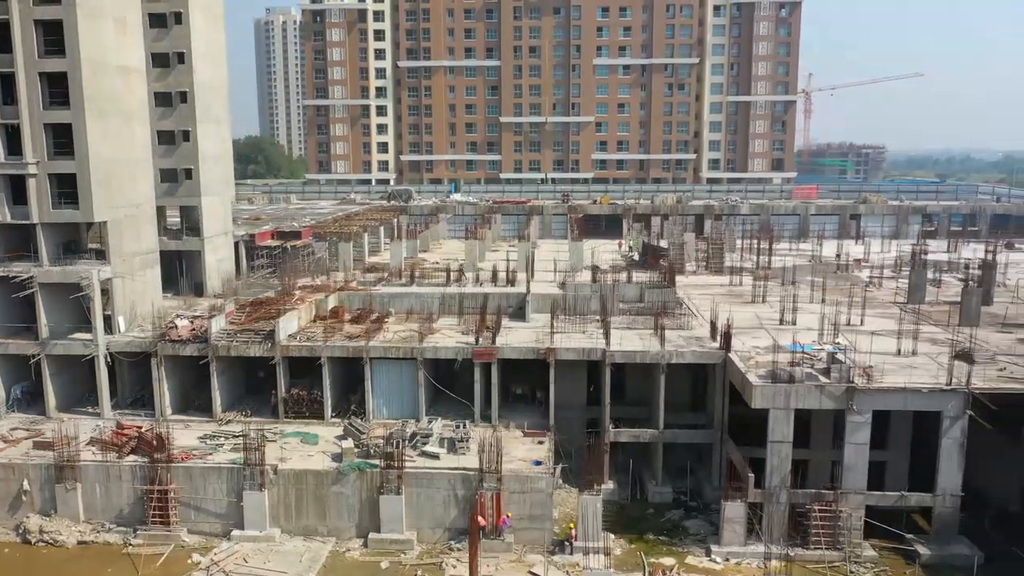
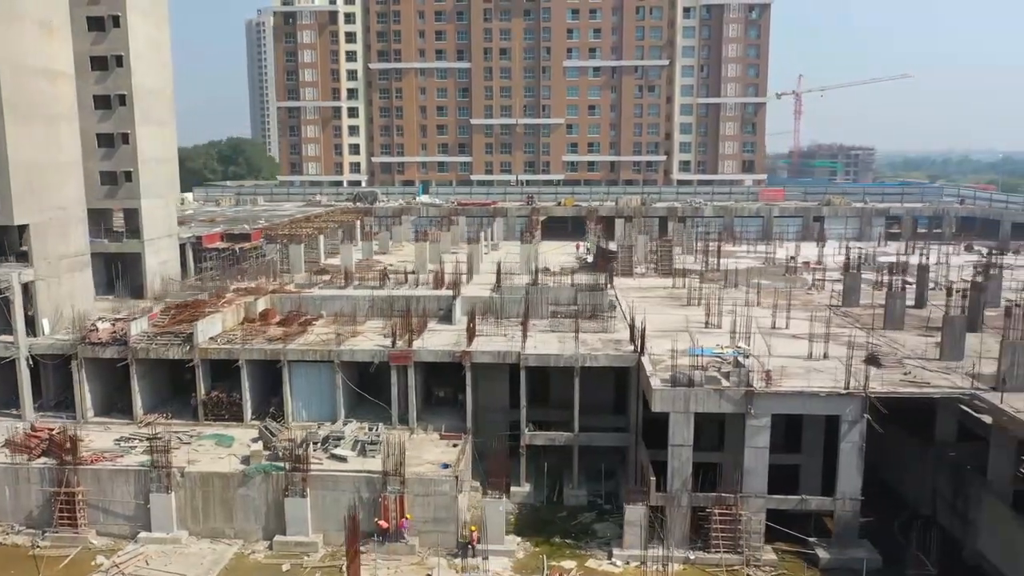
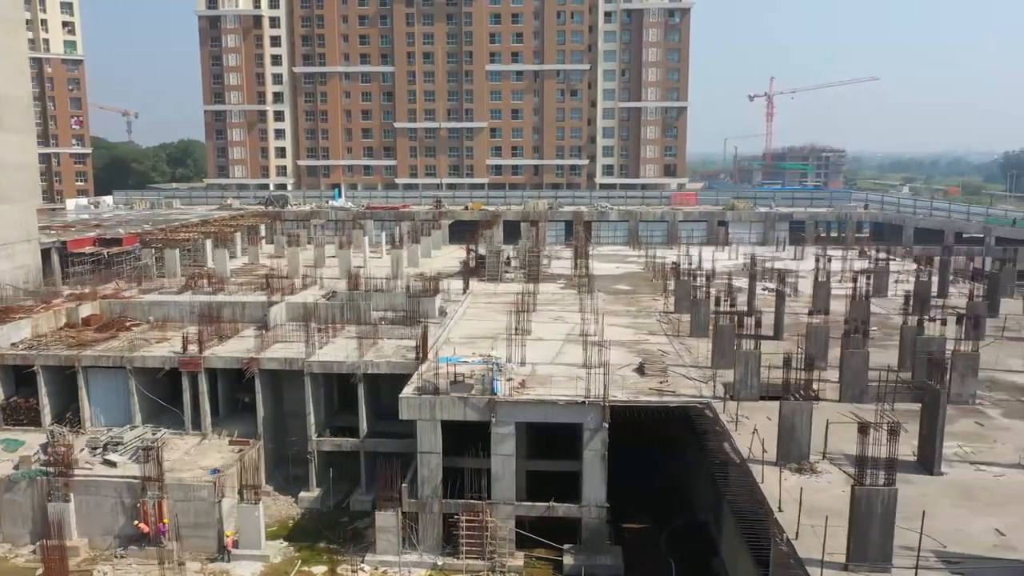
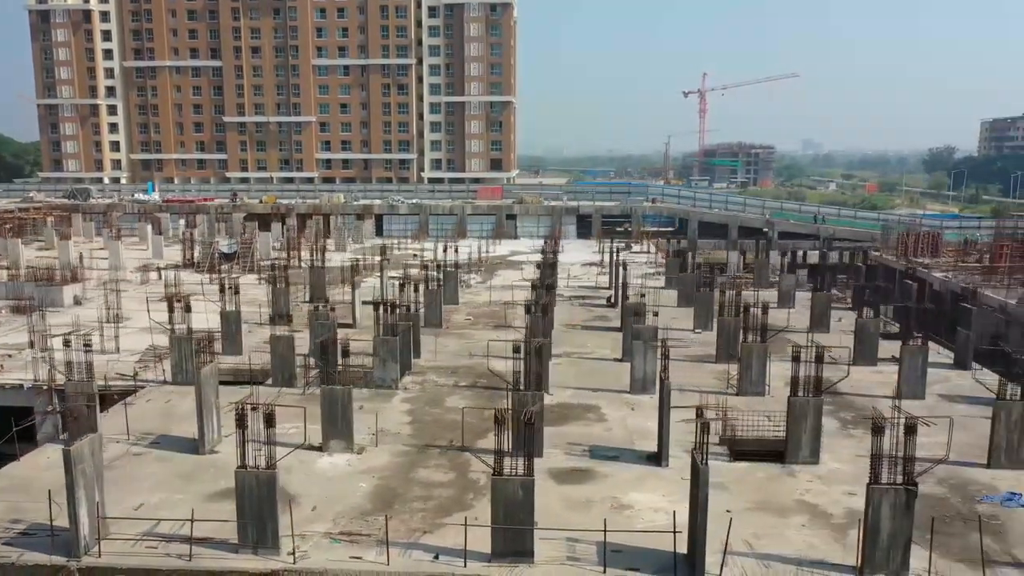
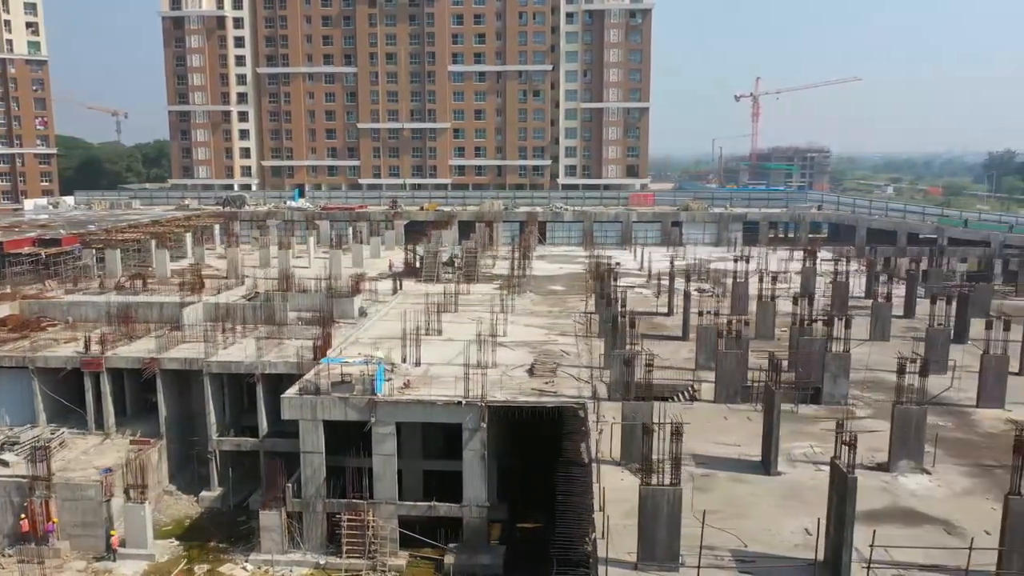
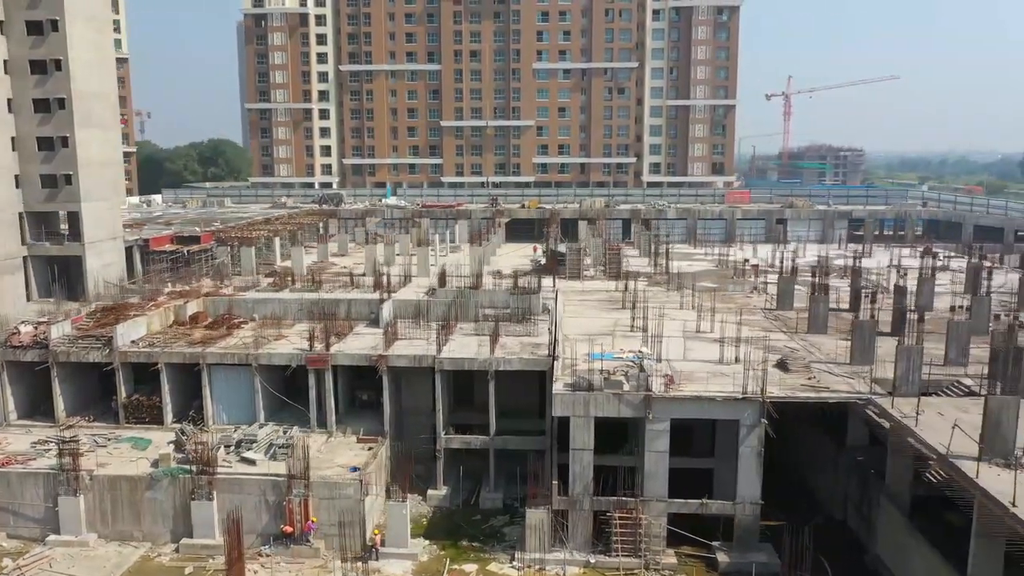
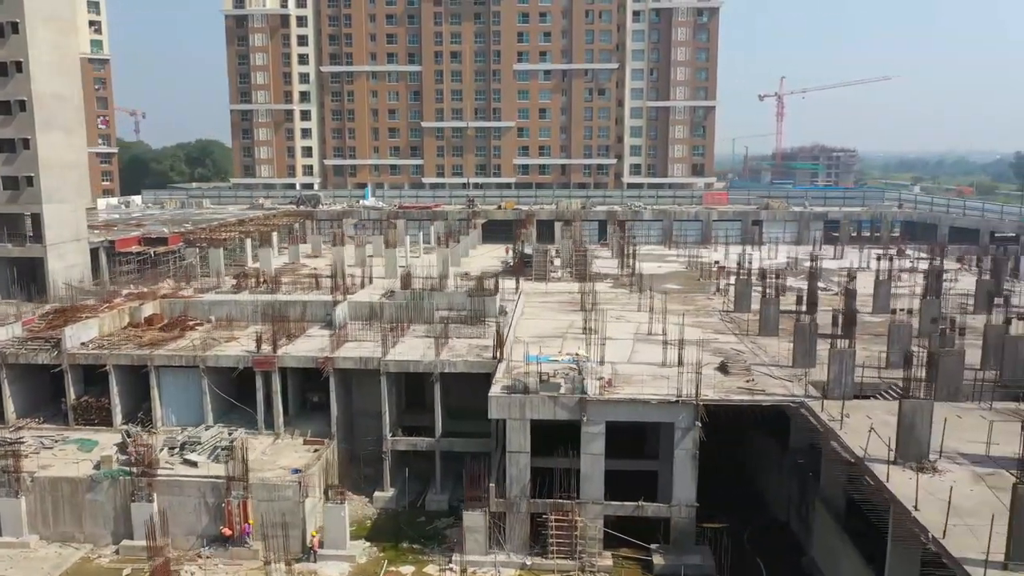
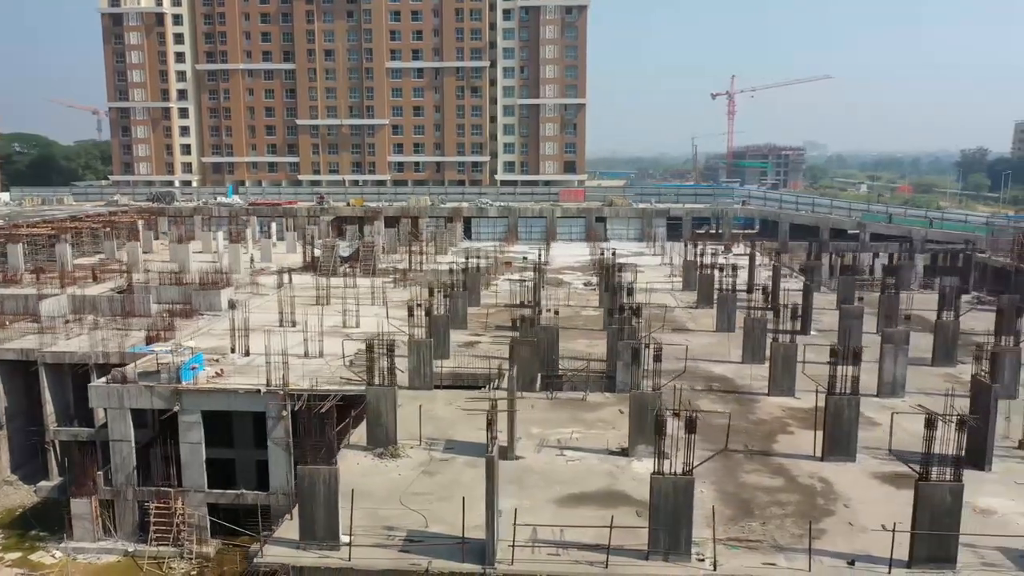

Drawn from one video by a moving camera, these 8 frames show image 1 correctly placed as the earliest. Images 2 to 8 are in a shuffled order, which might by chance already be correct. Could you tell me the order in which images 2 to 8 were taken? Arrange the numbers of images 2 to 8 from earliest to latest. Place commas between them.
2, 6, 7, 3, 5, 8, 4
